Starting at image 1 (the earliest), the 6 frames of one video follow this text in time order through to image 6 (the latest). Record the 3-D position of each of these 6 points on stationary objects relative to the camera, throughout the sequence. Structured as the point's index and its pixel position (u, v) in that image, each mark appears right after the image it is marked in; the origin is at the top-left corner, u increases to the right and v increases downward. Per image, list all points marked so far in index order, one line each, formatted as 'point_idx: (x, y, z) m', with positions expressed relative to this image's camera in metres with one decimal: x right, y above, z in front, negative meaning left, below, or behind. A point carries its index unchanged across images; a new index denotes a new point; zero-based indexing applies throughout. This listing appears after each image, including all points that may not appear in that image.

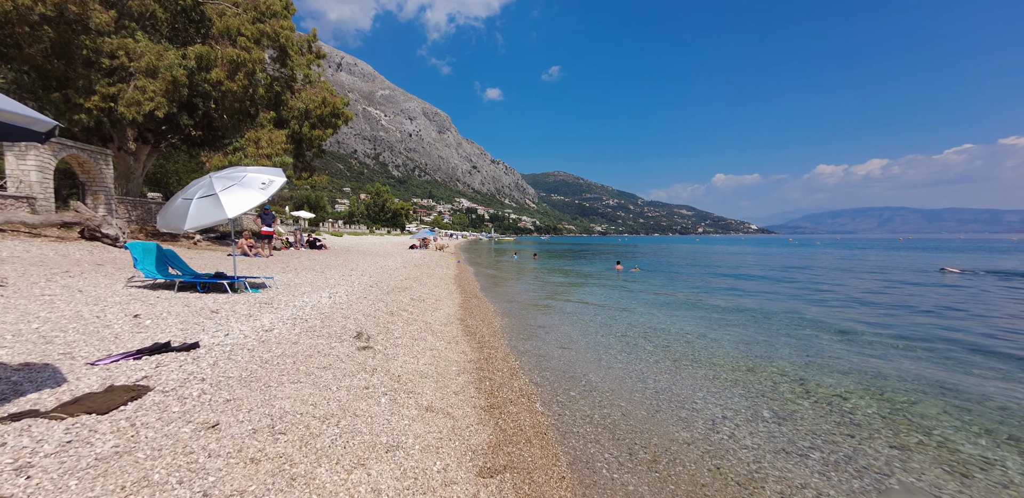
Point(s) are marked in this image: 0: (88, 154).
0: (-21.4, +4.8, +18.8) m
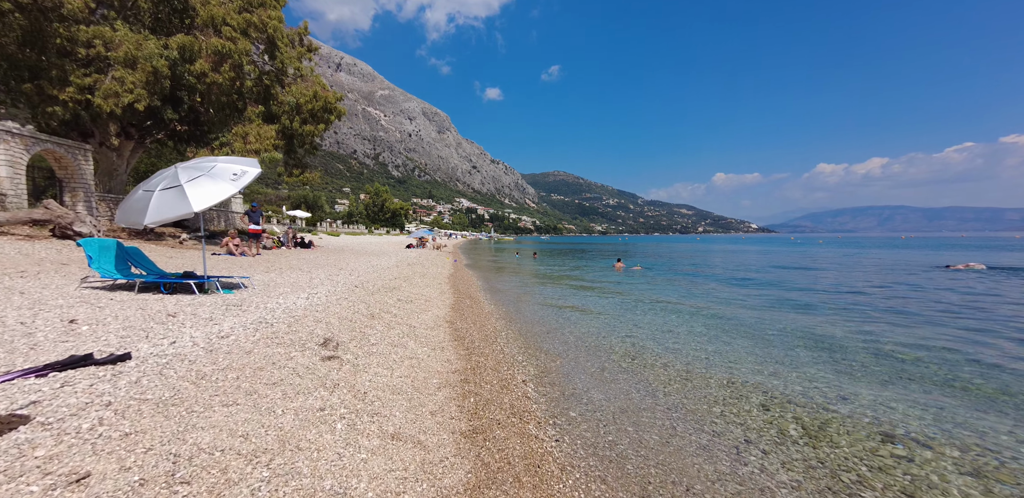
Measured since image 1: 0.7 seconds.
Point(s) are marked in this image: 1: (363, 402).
0: (-21.6, +4.8, +18.0) m
1: (-1.7, -1.7, +4.2) m
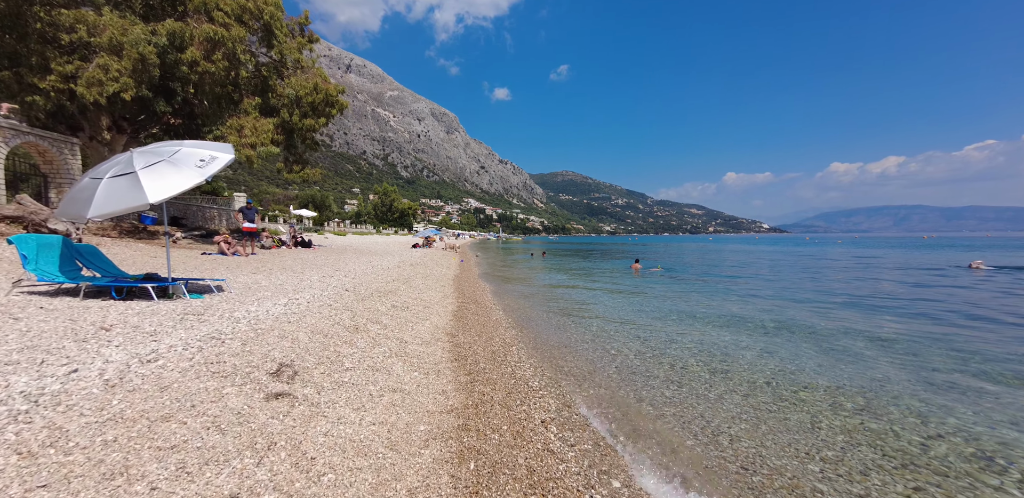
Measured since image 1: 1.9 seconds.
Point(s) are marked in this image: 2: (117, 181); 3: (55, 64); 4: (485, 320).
0: (-21.1, +4.9, +16.9) m
1: (-1.5, -1.7, +2.8) m
2: (-7.7, +1.3, +7.3) m
3: (-19.7, +8.0, +16.1) m
4: (-0.7, -1.8, +9.3) m
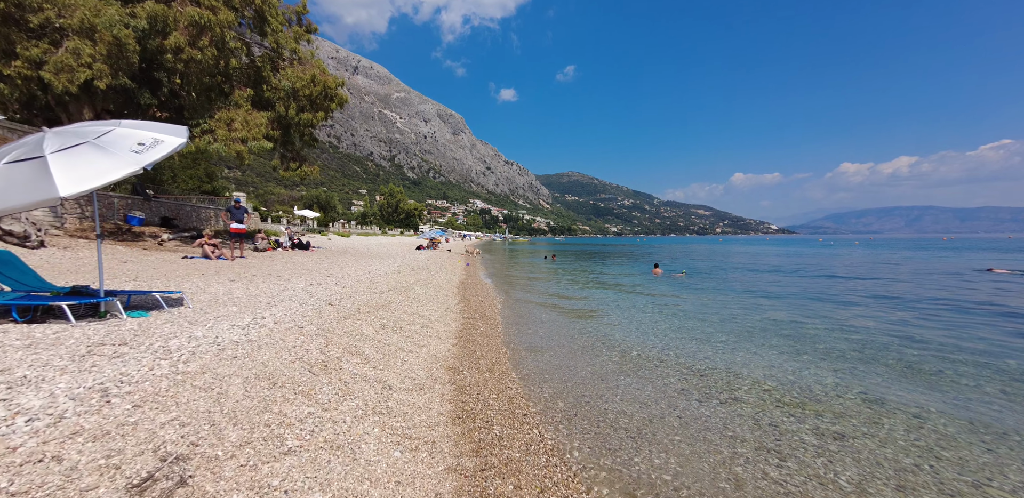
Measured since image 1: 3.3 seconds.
0: (-20.6, +4.7, +15.5) m
1: (-1.3, -1.8, +1.0) m
2: (-7.4, +1.2, +5.6) m
3: (-19.2, +7.9, +14.6) m
4: (-0.3, -1.9, +7.5) m
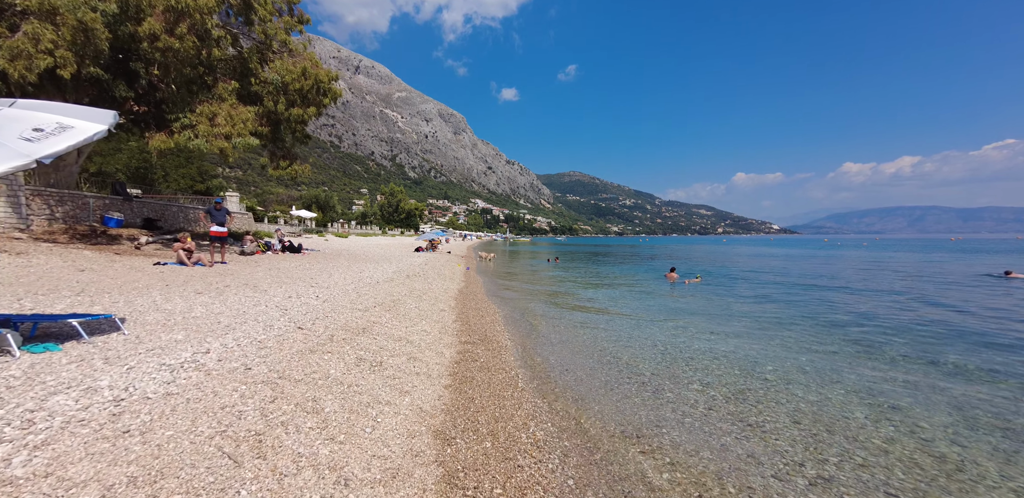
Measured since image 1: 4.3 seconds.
0: (-20.4, +4.5, +14.1) m
1: (-1.2, -2.1, -0.5) m
2: (-7.3, +1.0, +4.2) m
3: (-19.1, +7.6, +13.2) m
4: (-0.2, -2.2, +6.0) m
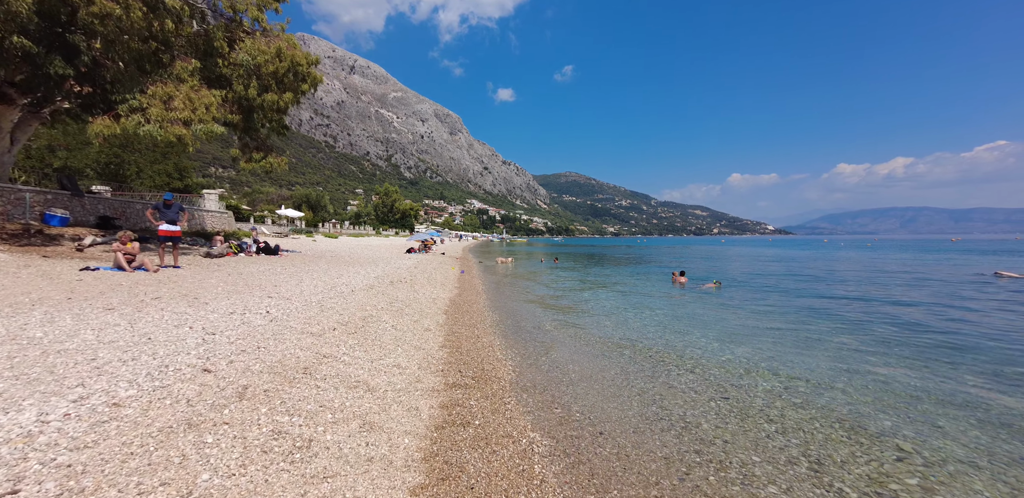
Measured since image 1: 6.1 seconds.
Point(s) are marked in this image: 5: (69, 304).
0: (-20.4, +4.5, +11.5) m
1: (-1.0, -2.1, -2.9) m
2: (-7.1, +0.9, +1.8) m
3: (-19.0, +7.6, +10.7) m
4: (0.0, -2.2, +3.7) m
5: (-9.5, -1.2, +8.1) m
